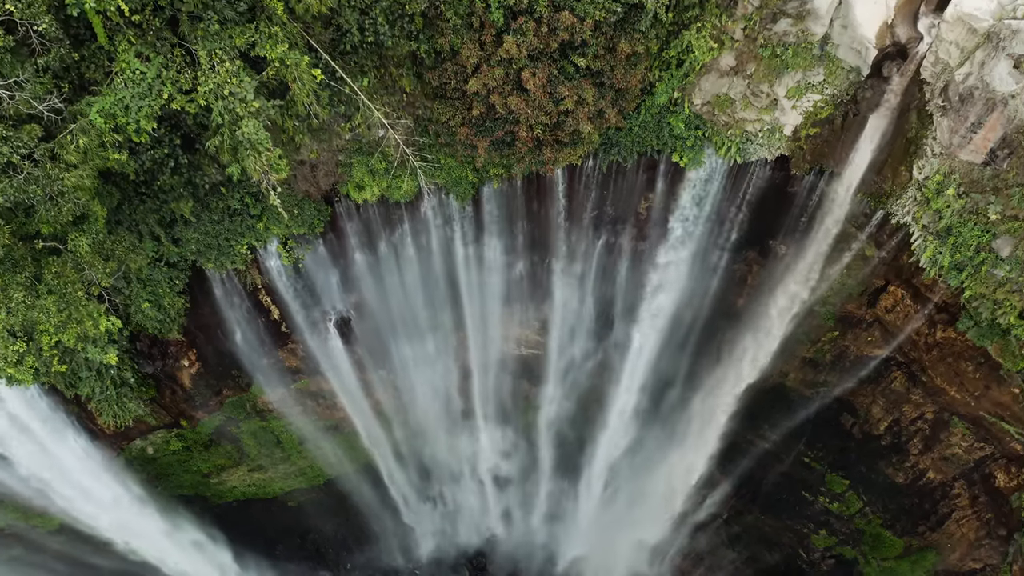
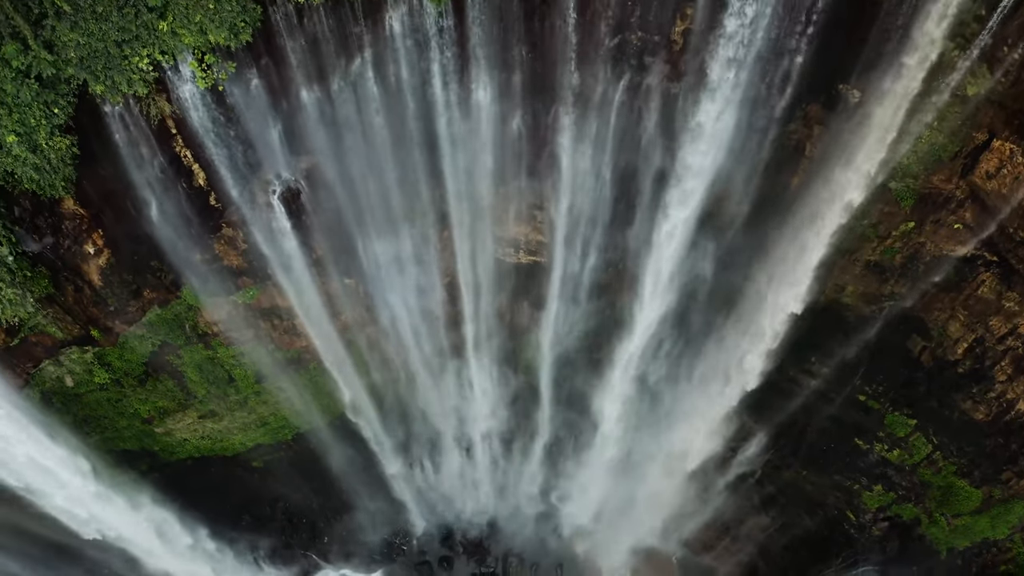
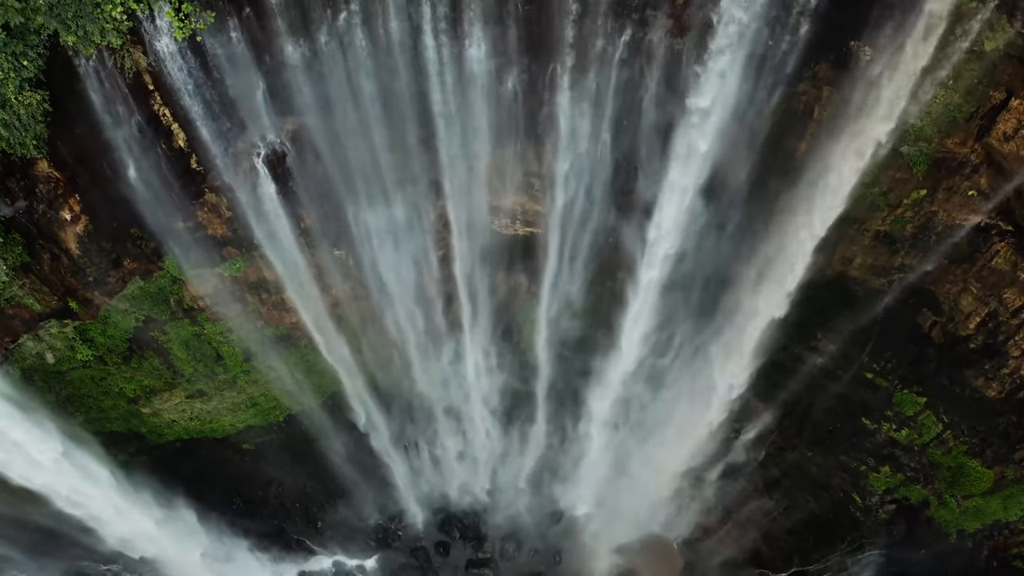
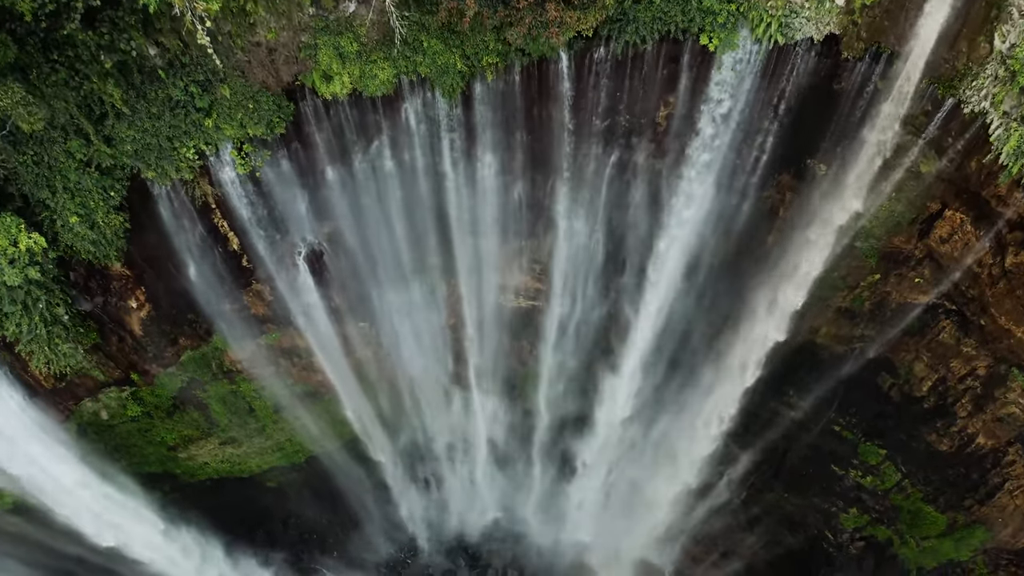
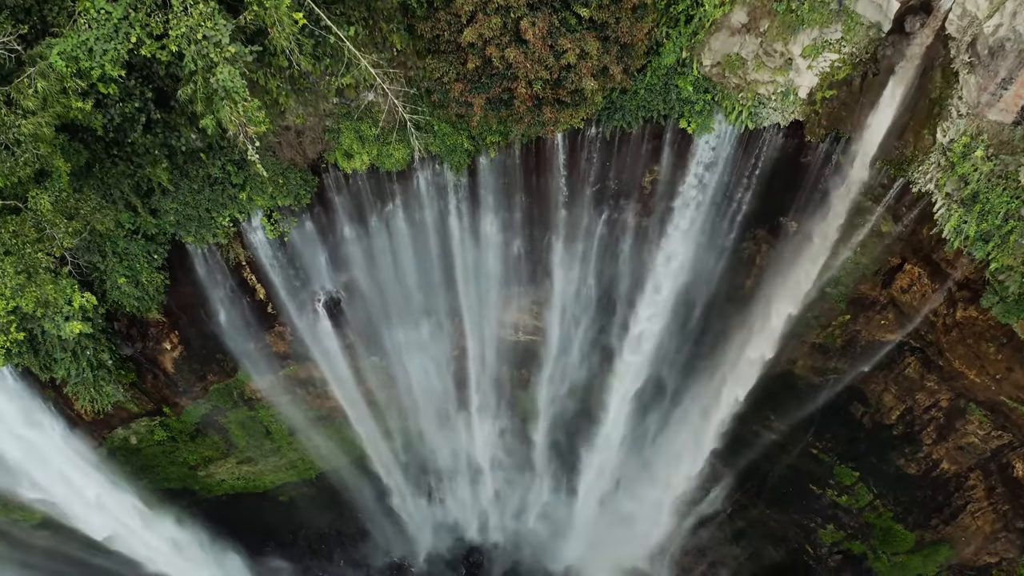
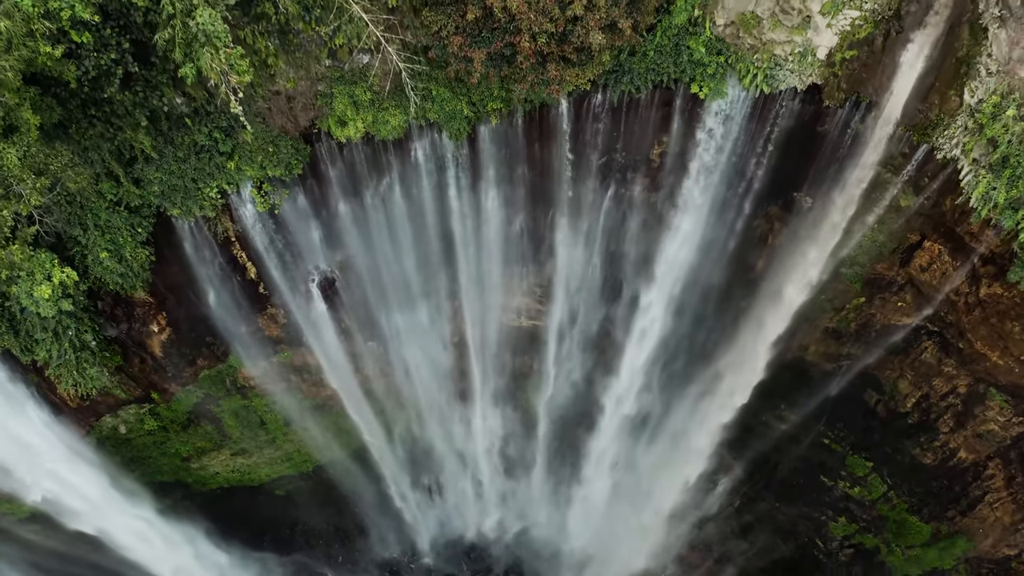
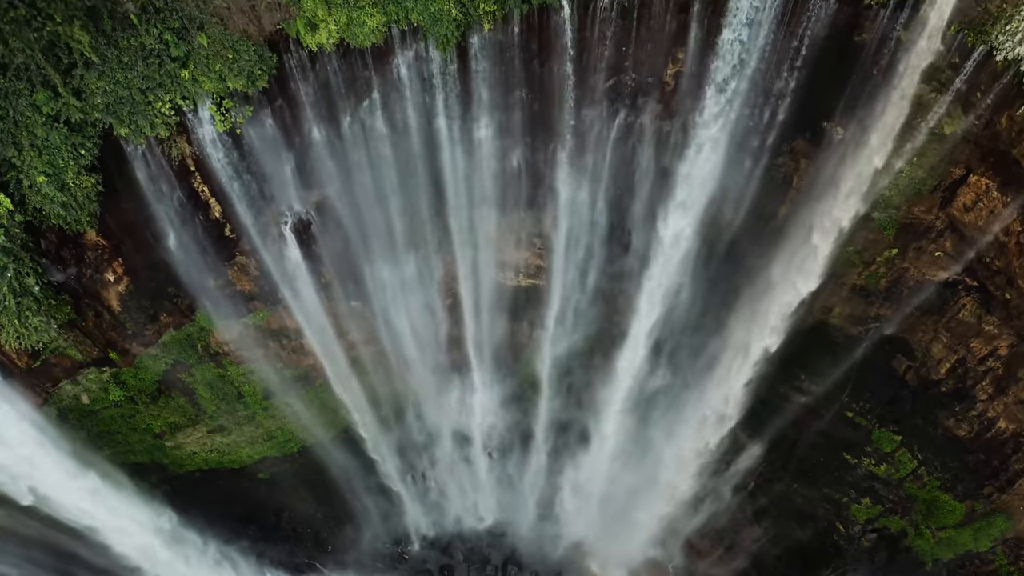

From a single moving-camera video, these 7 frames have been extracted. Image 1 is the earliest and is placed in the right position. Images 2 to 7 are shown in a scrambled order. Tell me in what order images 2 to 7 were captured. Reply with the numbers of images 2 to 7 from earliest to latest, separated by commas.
5, 6, 4, 7, 2, 3
